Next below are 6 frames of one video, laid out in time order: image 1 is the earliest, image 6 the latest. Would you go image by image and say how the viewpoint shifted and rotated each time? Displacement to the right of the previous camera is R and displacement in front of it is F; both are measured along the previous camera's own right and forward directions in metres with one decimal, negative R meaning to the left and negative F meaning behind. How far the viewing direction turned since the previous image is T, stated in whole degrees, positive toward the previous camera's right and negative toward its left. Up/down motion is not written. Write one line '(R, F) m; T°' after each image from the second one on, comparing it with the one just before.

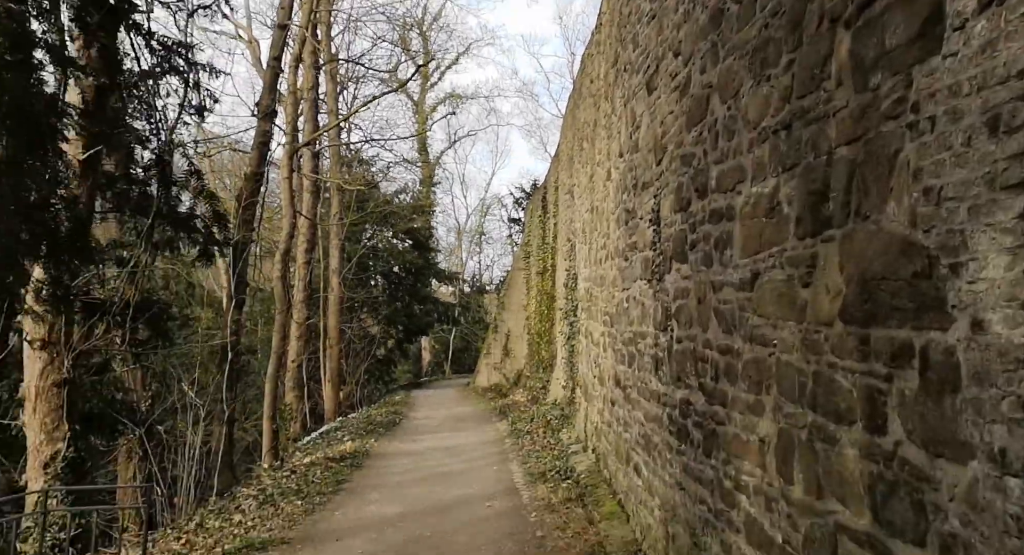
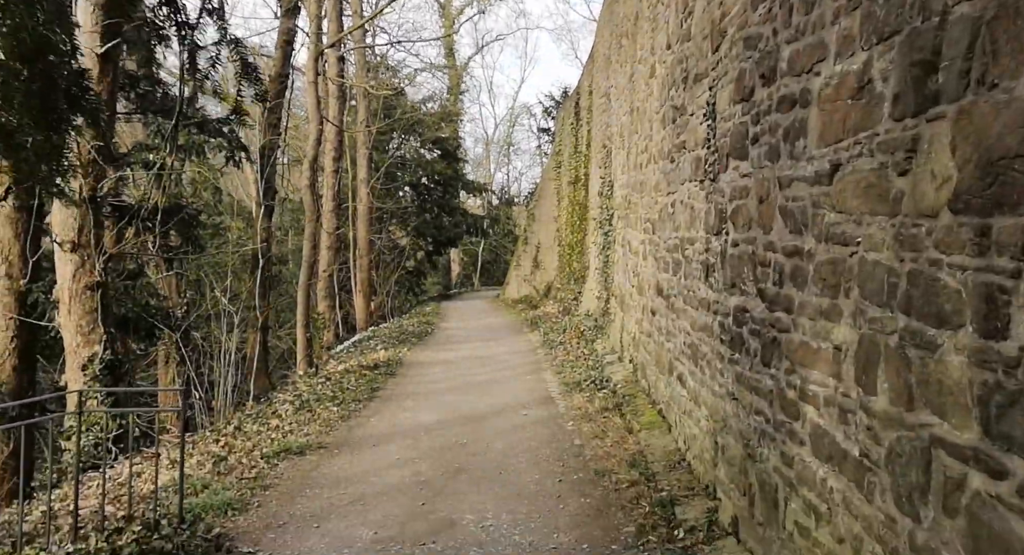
(-0.1, +0.3) m; -2°
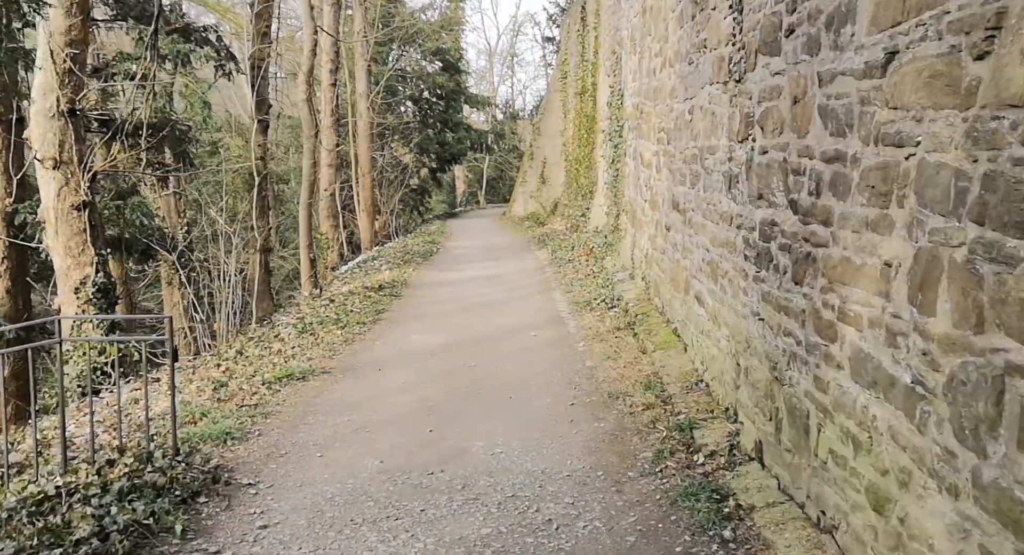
(0.0, +0.3) m; 0°
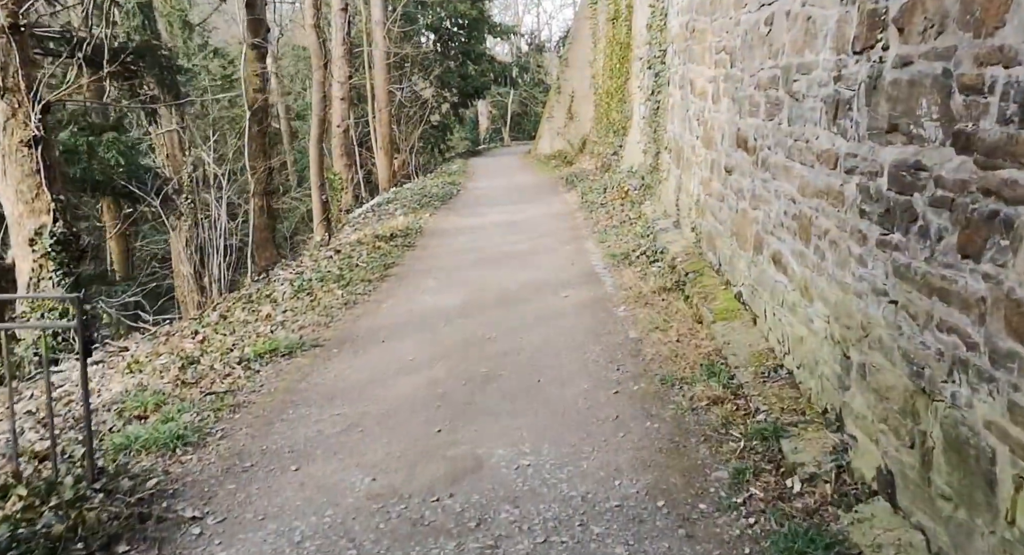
(0.0, +1.2) m; -2°
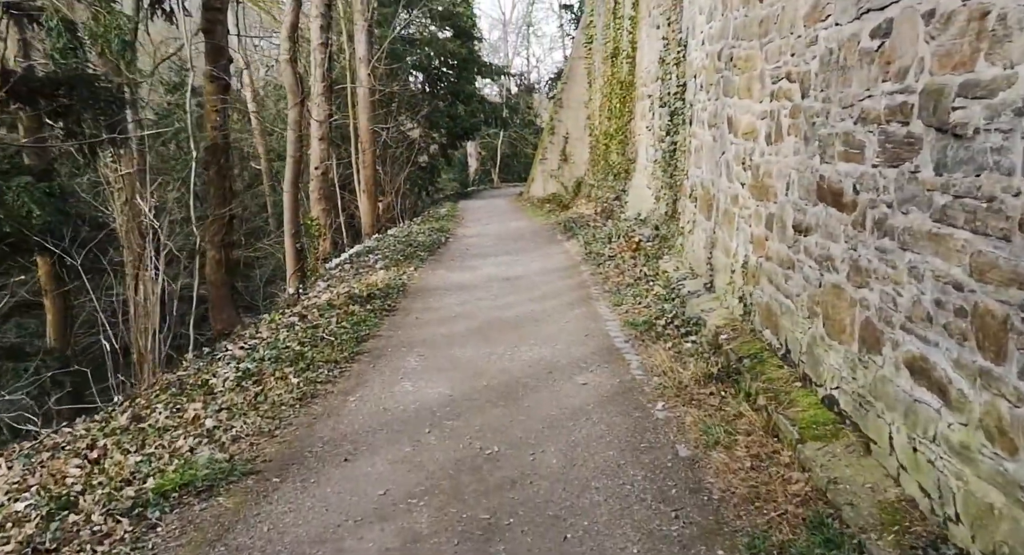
(-0.1, +1.5) m; +1°
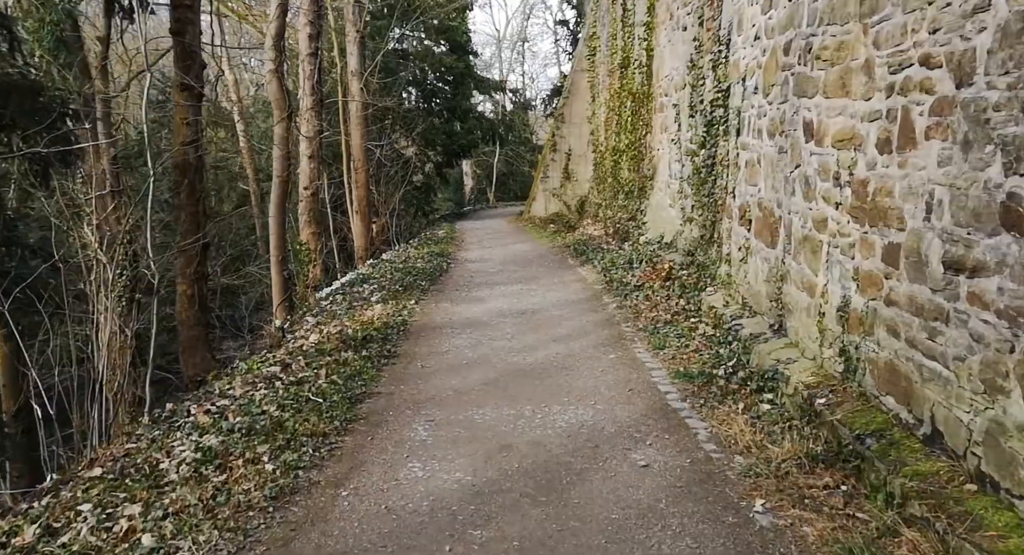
(-0.2, +1.4) m; 0°
